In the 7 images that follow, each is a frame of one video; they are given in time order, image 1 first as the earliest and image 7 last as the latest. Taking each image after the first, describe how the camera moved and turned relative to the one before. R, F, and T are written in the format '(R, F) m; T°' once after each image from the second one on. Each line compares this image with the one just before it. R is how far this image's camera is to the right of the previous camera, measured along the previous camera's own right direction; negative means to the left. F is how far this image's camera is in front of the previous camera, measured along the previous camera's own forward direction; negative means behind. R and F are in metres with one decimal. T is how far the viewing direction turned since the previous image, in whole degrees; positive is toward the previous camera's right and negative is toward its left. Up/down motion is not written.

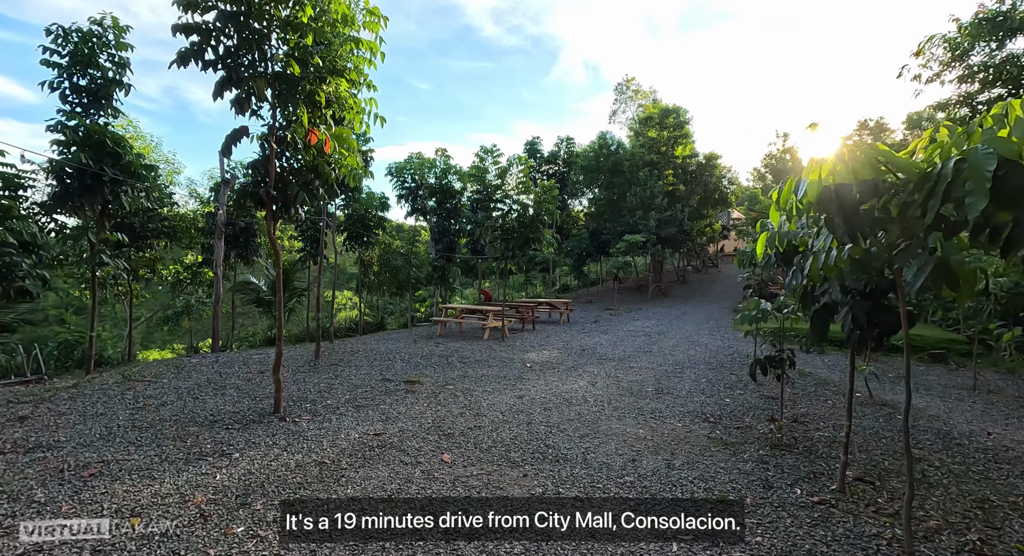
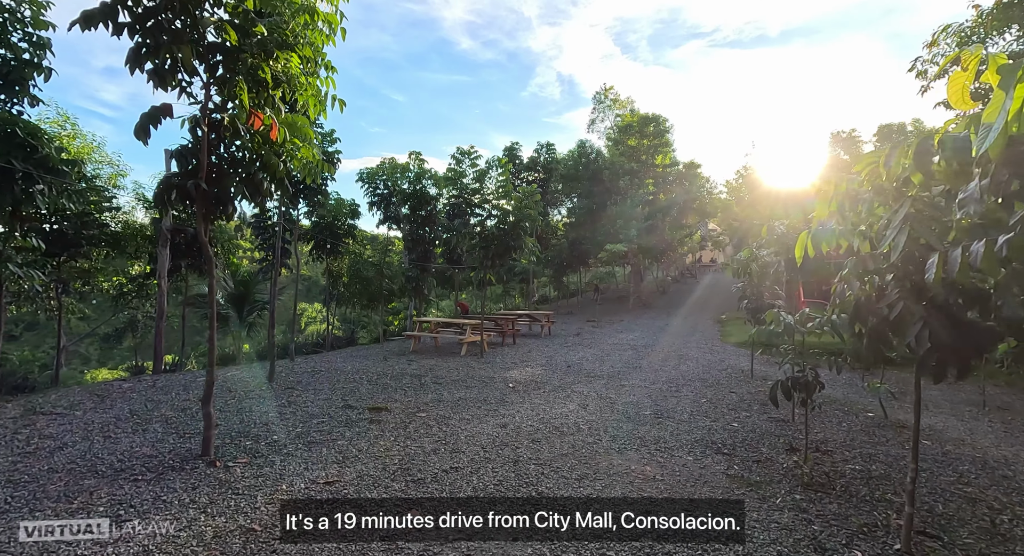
(0.0, +0.7) m; +2°
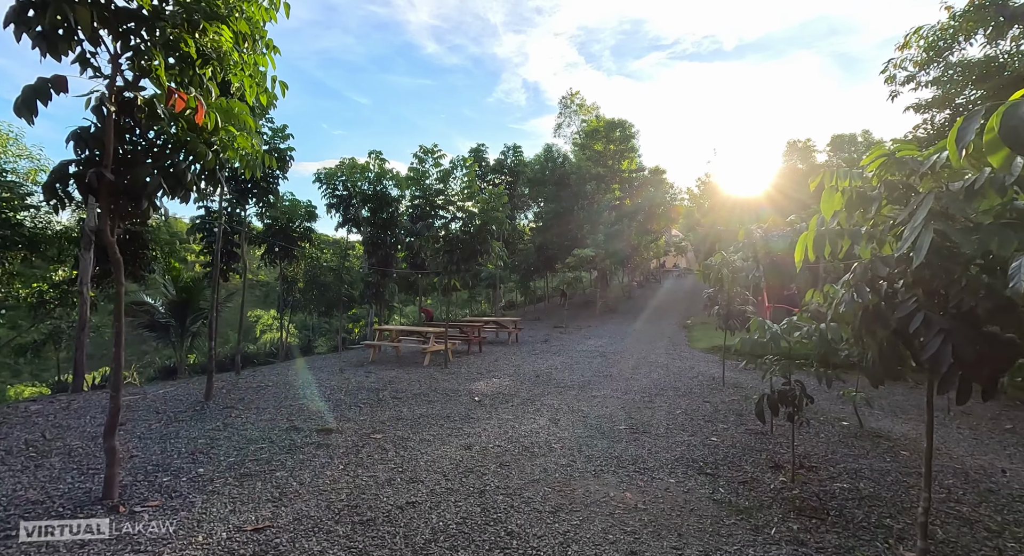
(0.0, +0.4) m; +4°
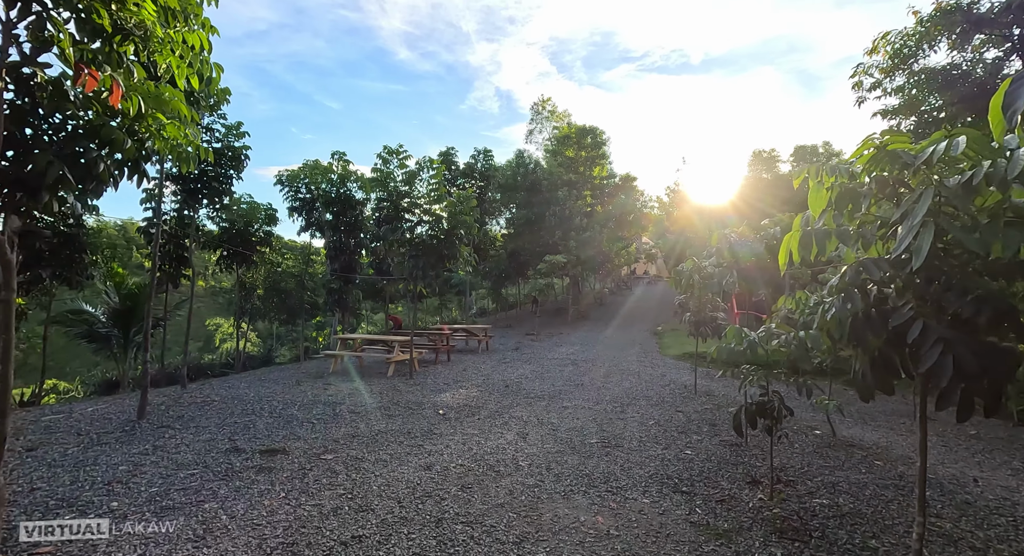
(+0.1, +0.3) m; +3°
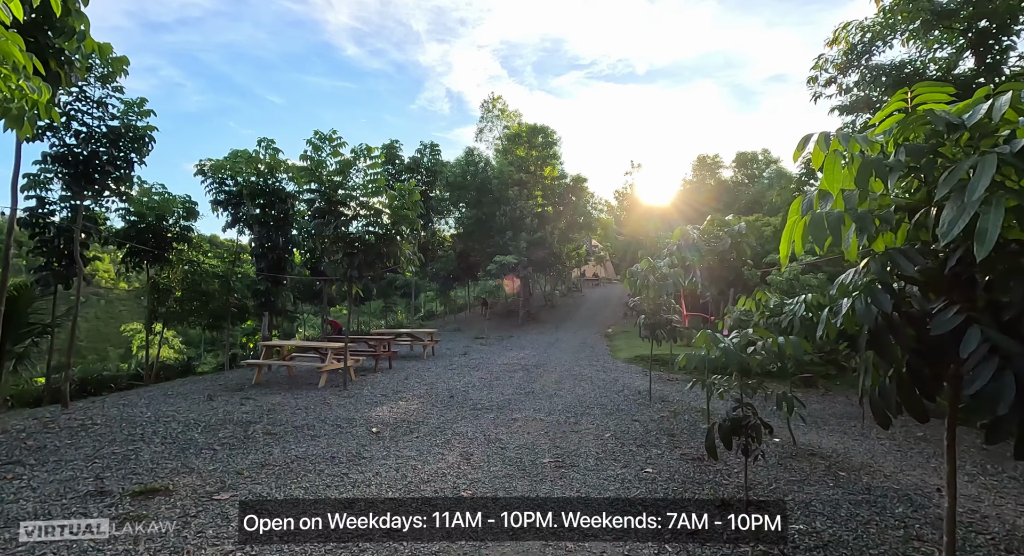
(+0.1, +0.6) m; +5°
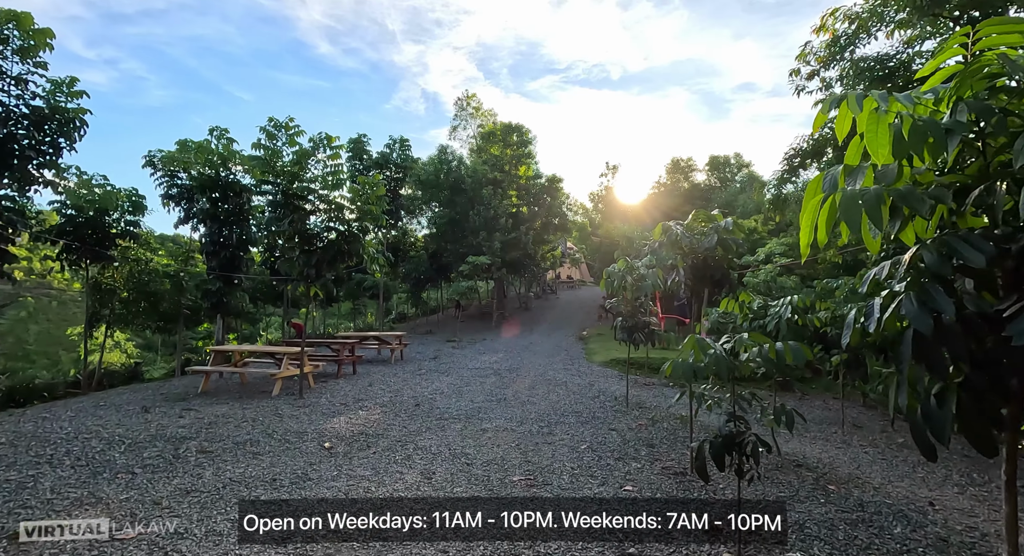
(+0.1, +0.4) m; +3°
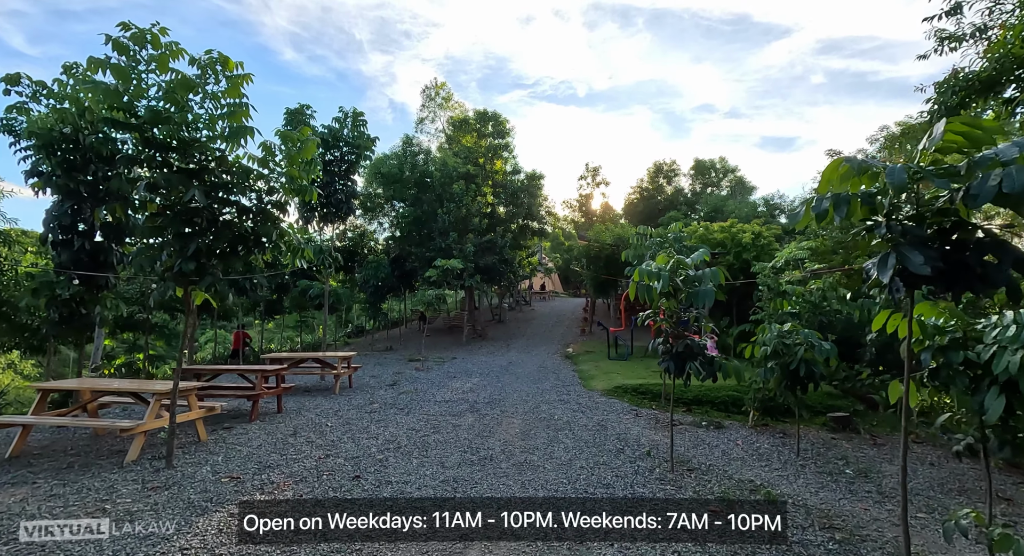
(-0.2, +2.4) m; +4°
